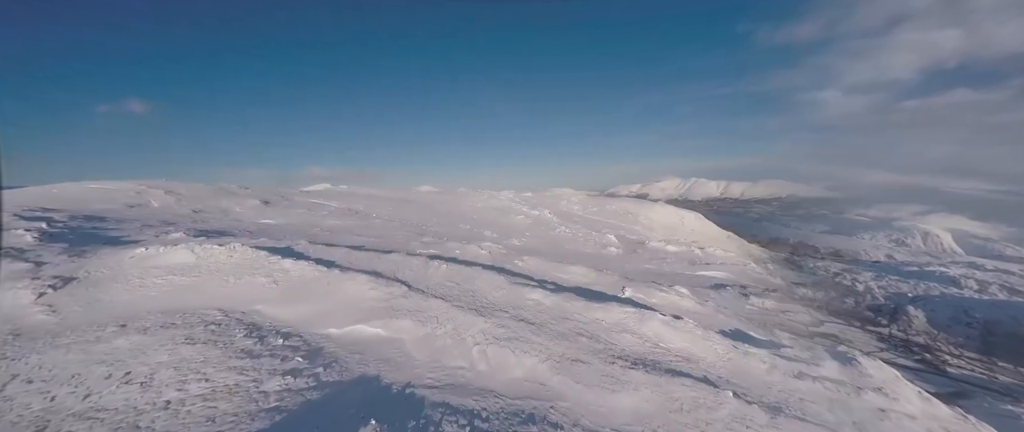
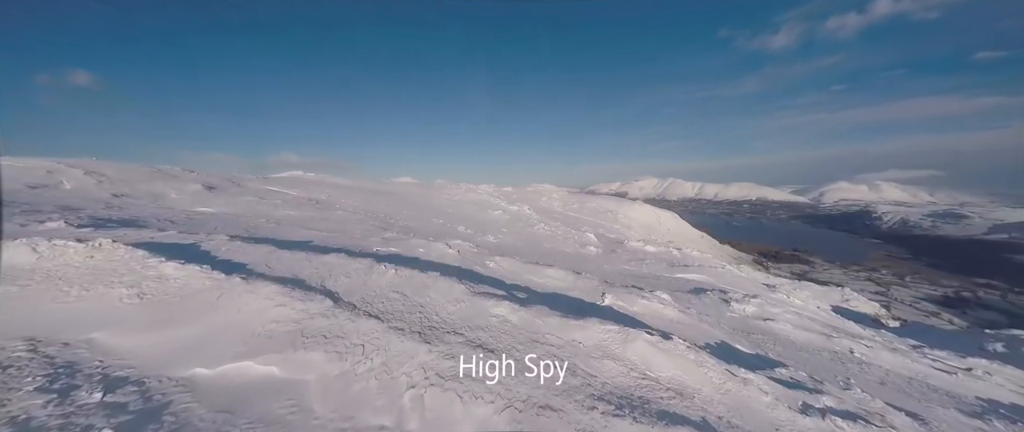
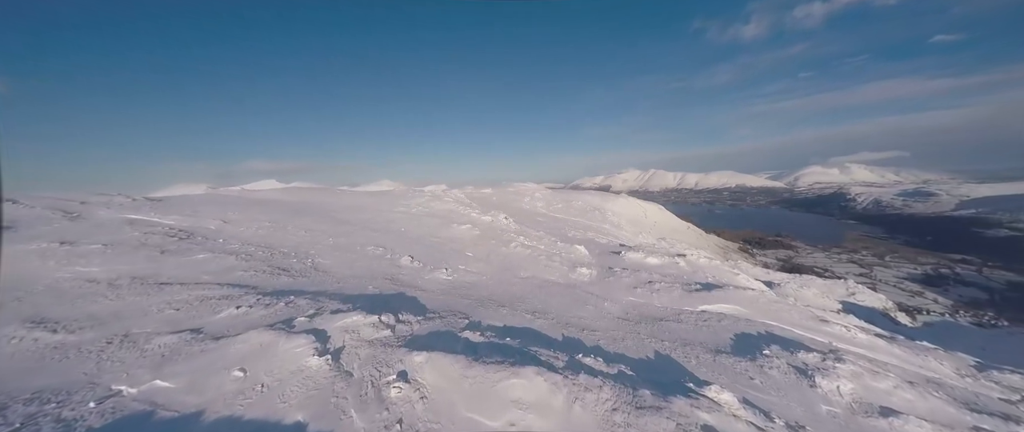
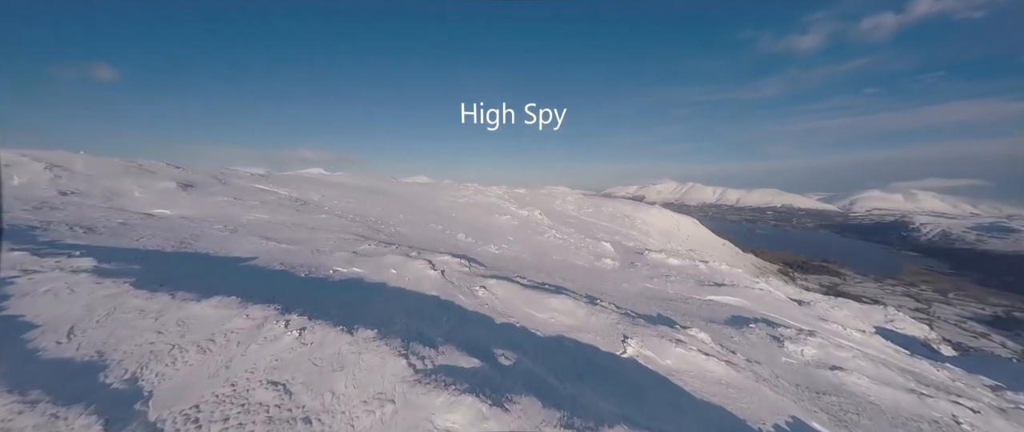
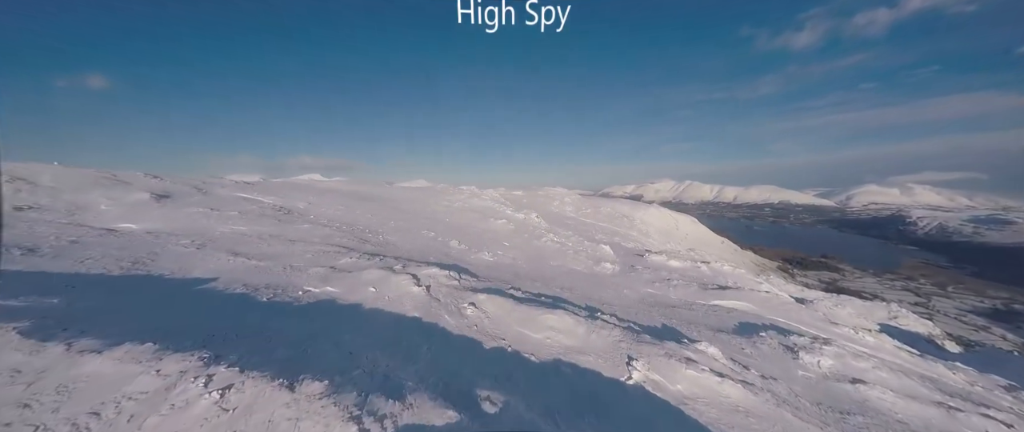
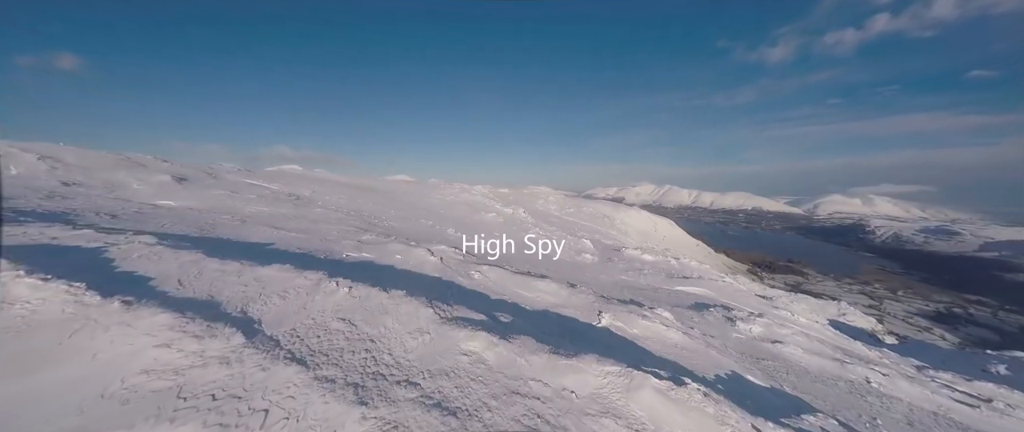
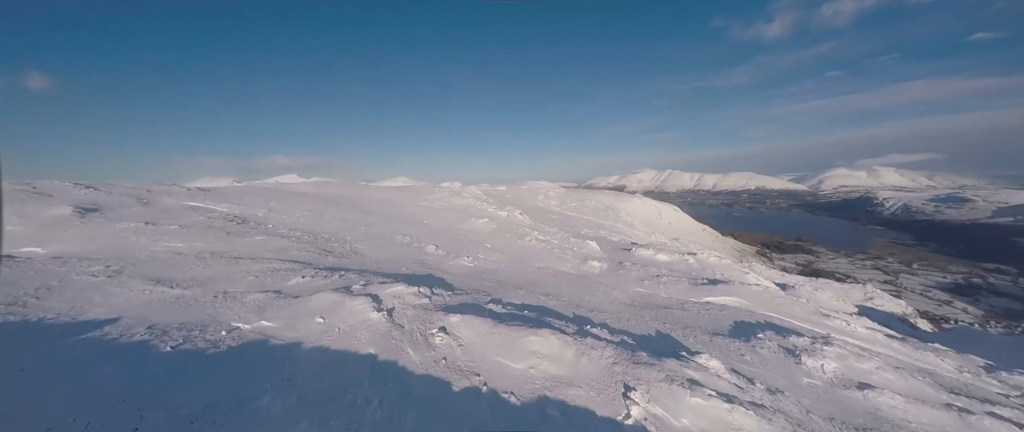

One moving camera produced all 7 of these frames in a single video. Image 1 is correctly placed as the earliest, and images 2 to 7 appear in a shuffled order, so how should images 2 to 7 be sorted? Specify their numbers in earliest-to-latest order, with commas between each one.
2, 6, 4, 5, 7, 3
